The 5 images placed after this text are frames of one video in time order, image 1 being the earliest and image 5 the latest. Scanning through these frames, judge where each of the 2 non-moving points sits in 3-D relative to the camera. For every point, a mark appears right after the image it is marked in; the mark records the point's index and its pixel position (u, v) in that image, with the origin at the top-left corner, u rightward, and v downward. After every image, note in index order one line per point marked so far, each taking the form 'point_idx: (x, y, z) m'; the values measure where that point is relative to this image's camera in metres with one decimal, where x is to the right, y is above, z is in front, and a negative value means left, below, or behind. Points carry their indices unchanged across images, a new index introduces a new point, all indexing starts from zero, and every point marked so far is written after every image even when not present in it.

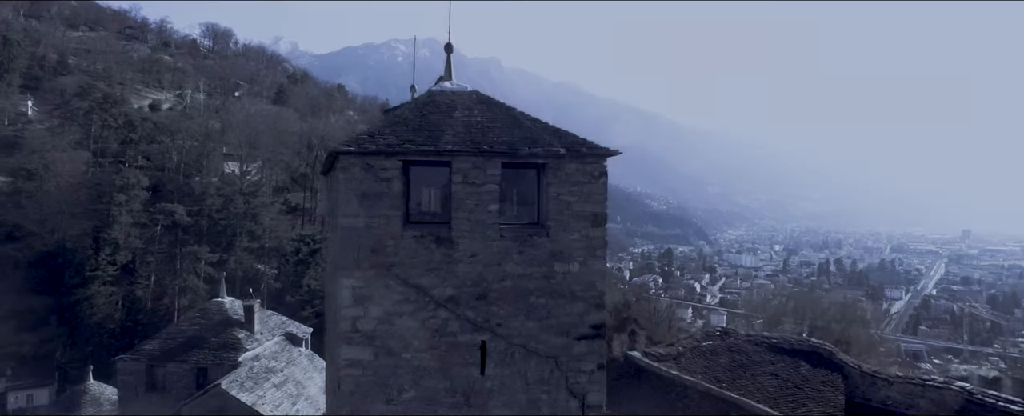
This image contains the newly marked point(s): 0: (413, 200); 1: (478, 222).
0: (-1.1, 0.0, +11.3) m
1: (-0.4, -0.2, +11.3) m
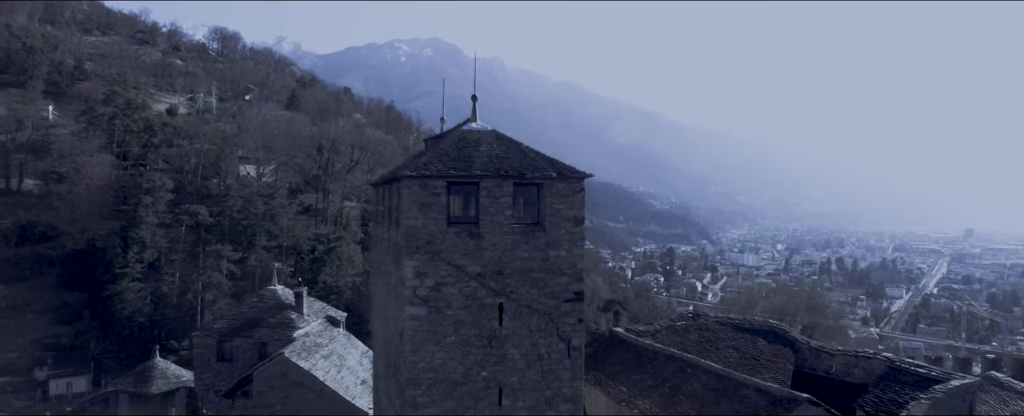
0: (-1.0, -0.1, +13.4) m
1: (-0.3, -0.2, +13.5) m
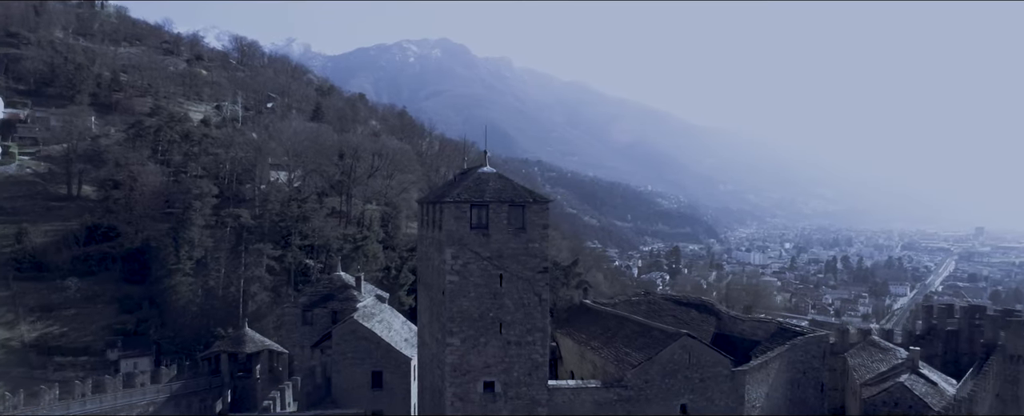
0: (-1.0, -0.2, +18.2) m
1: (-0.3, -0.4, +18.3) m
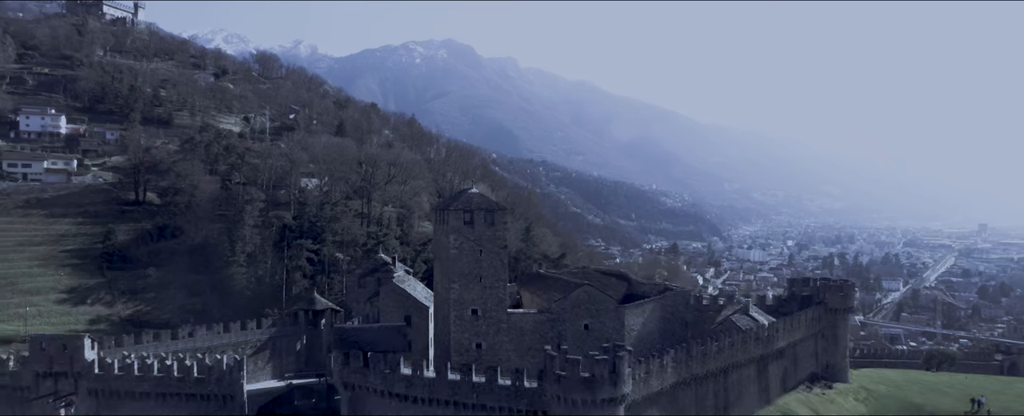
0: (-1.6, -0.3, +27.3) m
1: (-0.8, -0.5, +27.3) m
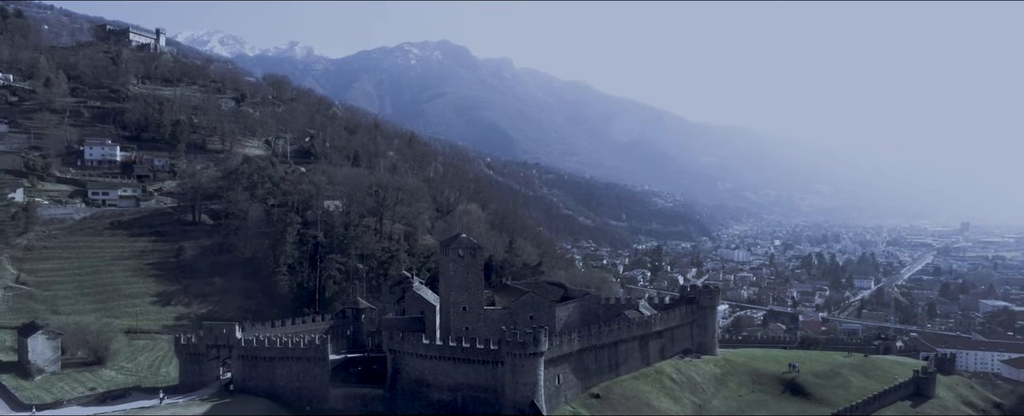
0: (-2.6, -1.9, +41.1) m
1: (-1.9, -2.0, +41.1) m
